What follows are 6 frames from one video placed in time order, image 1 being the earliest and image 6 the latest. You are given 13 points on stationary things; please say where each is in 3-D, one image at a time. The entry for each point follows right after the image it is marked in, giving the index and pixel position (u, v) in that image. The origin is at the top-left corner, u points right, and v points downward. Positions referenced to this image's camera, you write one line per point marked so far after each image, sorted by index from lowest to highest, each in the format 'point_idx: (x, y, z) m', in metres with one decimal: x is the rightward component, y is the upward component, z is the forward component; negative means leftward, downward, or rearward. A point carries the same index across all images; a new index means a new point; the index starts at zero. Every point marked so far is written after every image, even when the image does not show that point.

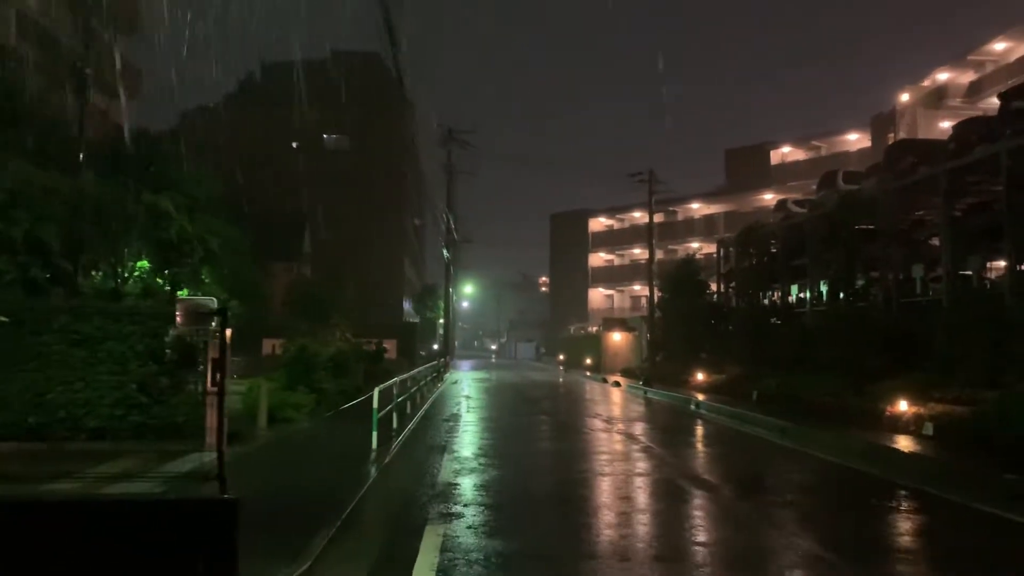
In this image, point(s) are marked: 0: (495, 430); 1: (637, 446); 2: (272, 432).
0: (-0.3, -2.7, +16.1) m
1: (+2.2, -3.0, +16.4) m
2: (-3.3, -2.0, +12.0) m
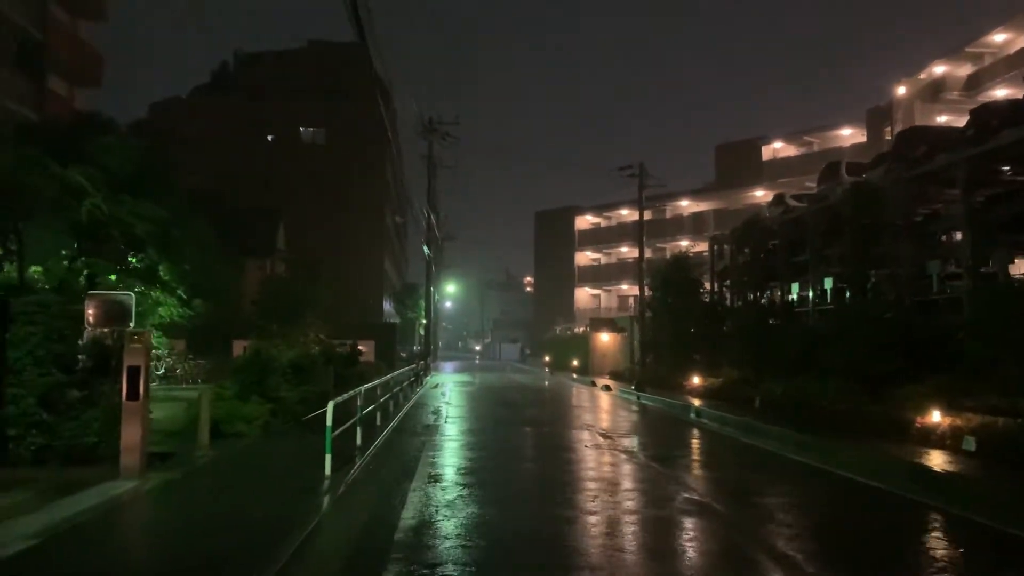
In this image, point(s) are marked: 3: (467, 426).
0: (-0.6, -2.7, +14.5) m
1: (+1.9, -2.9, +14.9) m
2: (-3.5, -2.0, +10.4) m
3: (-0.9, -2.8, +17.4) m
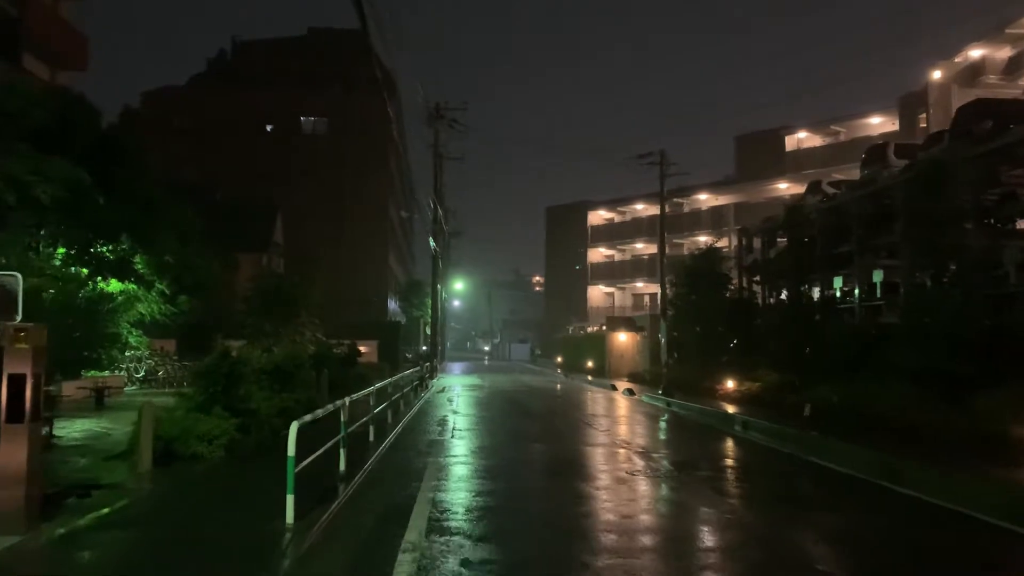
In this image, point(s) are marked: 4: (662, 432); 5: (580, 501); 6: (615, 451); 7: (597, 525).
0: (-0.3, -2.5, +12.4) m
1: (+2.1, -2.8, +12.8) m
2: (-3.3, -1.8, +8.3) m
3: (-0.7, -2.7, +15.2) m
4: (+3.3, -3.2, +19.3) m
5: (+0.8, -2.6, +10.7) m
6: (+1.7, -3.0, +16.1) m
7: (+0.9, -2.5, +9.3) m
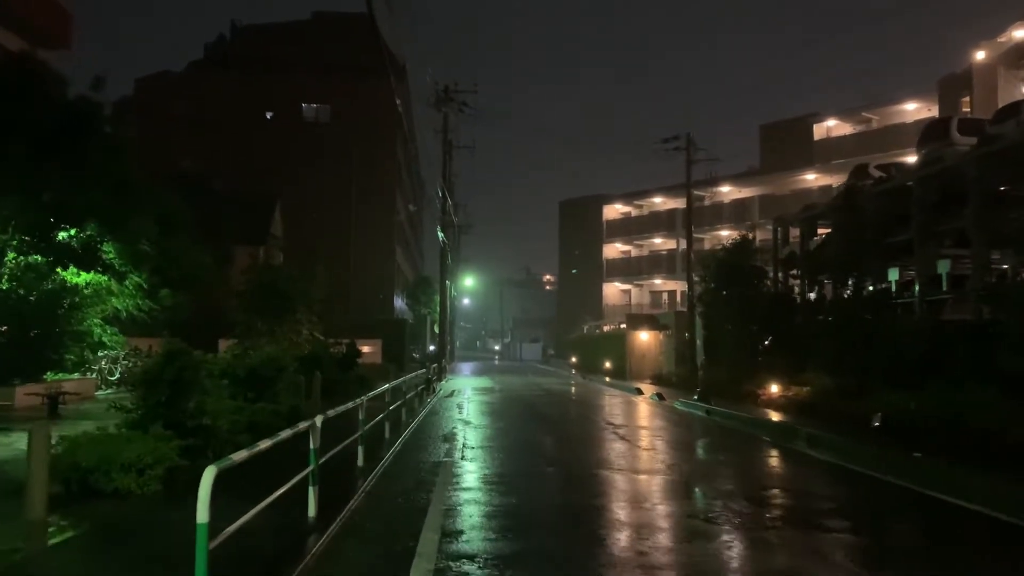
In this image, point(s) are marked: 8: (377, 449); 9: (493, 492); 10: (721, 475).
0: (-0.1, -2.4, +10.1) m
1: (+2.4, -2.7, +10.5) m
2: (-3.1, -1.7, +6.1) m
3: (-0.4, -2.5, +13.0) m
4: (+3.6, -3.0, +17.0) m
5: (+1.0, -2.4, +8.4) m
6: (+2.0, -2.8, +13.9) m
7: (+1.1, -2.3, +7.0) m
8: (-1.9, -2.3, +12.2) m
9: (-0.2, -2.4, +10.4) m
10: (+3.3, -2.9, +13.9) m
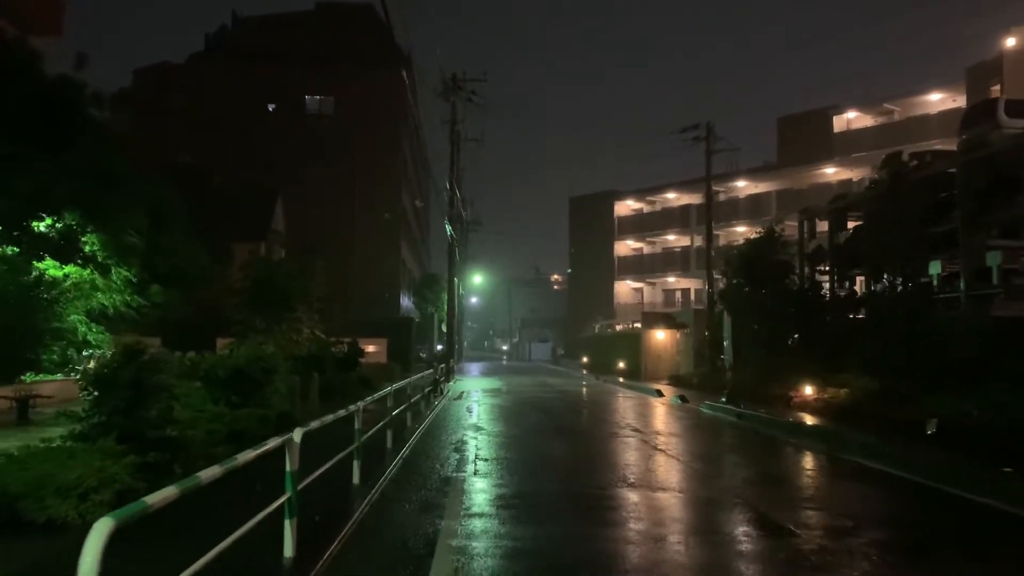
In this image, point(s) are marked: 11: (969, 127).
0: (+0.1, -2.3, +8.8) m
1: (+2.6, -2.5, +9.2) m
2: (-2.9, -1.6, +4.8) m
3: (-0.1, -2.4, +11.7) m
4: (+3.9, -2.9, +15.7) m
5: (+1.2, -2.3, +7.1) m
6: (+2.2, -2.7, +12.6) m
7: (+1.3, -2.2, +5.7) m
8: (-1.7, -2.2, +10.9) m
9: (0.0, -2.3, +9.2) m
10: (+3.6, -2.8, +12.6) m
11: (+9.6, +3.4, +18.6) m
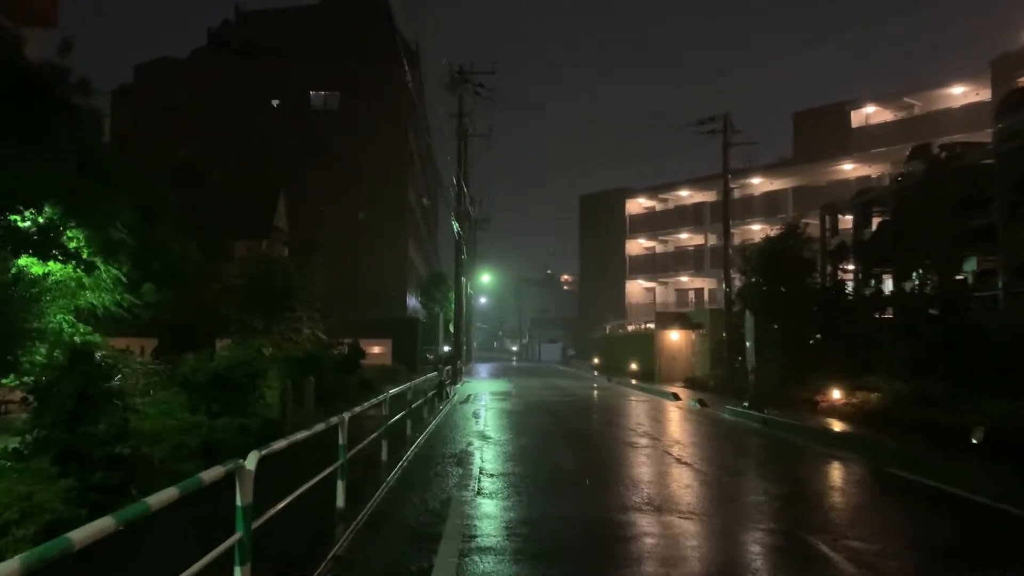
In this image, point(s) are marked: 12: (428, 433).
0: (+0.2, -2.2, +7.9) m
1: (+2.7, -2.5, +8.2) m
2: (-2.9, -1.5, +3.9) m
3: (0.0, -2.4, +10.8) m
4: (+4.0, -2.8, +14.7) m
5: (+1.3, -2.2, +6.2) m
6: (+2.4, -2.7, +11.6) m
7: (+1.3, -2.2, +4.8) m
8: (-1.6, -2.1, +10.0) m
9: (0.0, -2.2, +8.2) m
10: (+3.7, -2.7, +11.6) m
11: (+9.8, +3.4, +17.6) m
12: (-1.6, -2.6, +16.6) m
